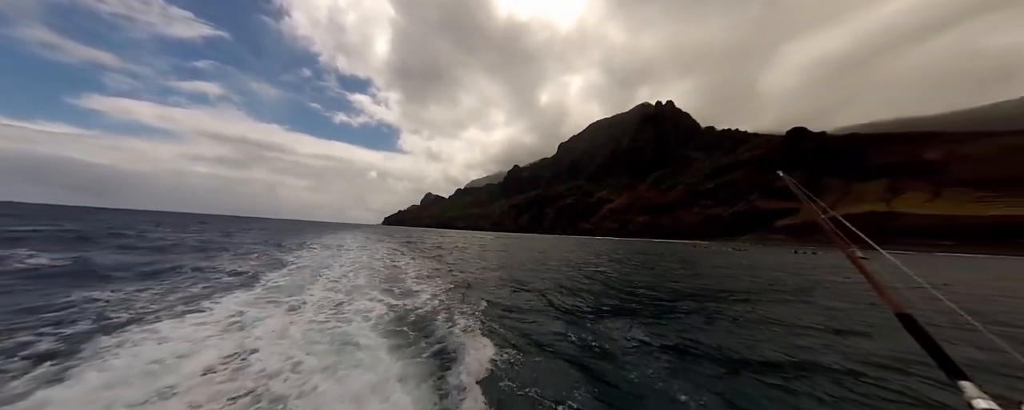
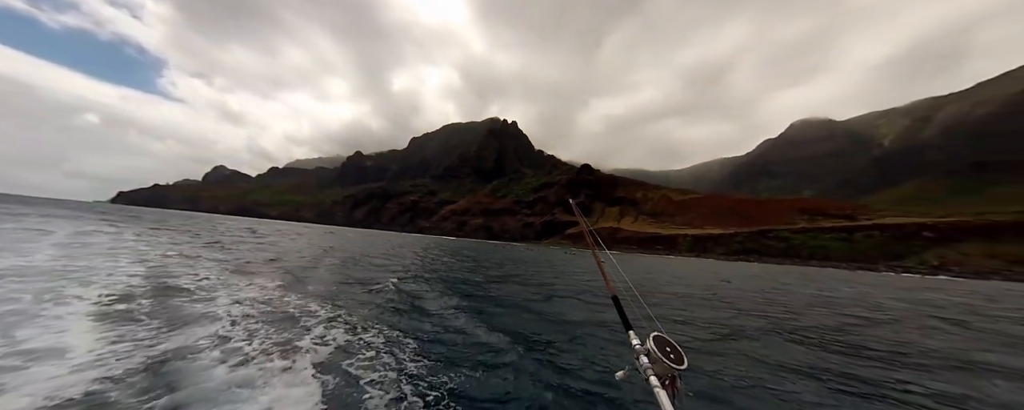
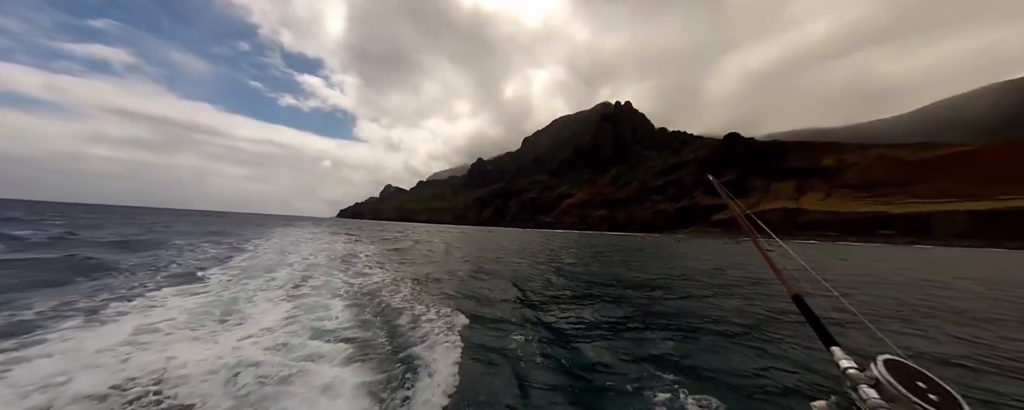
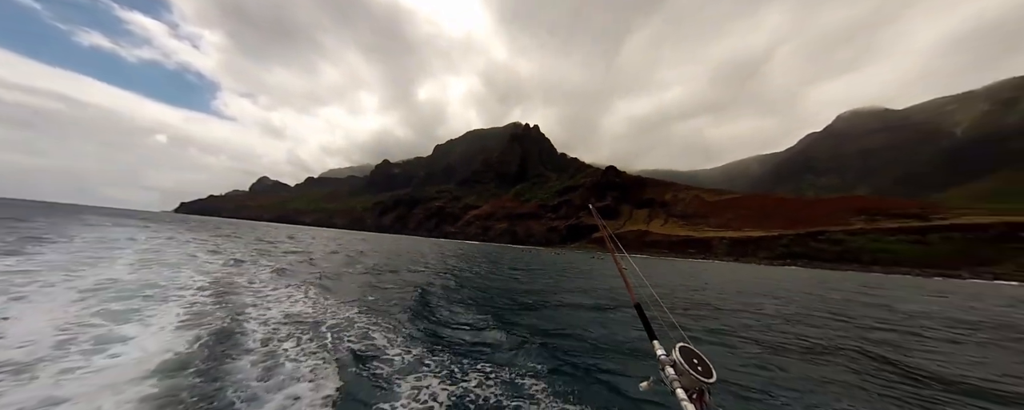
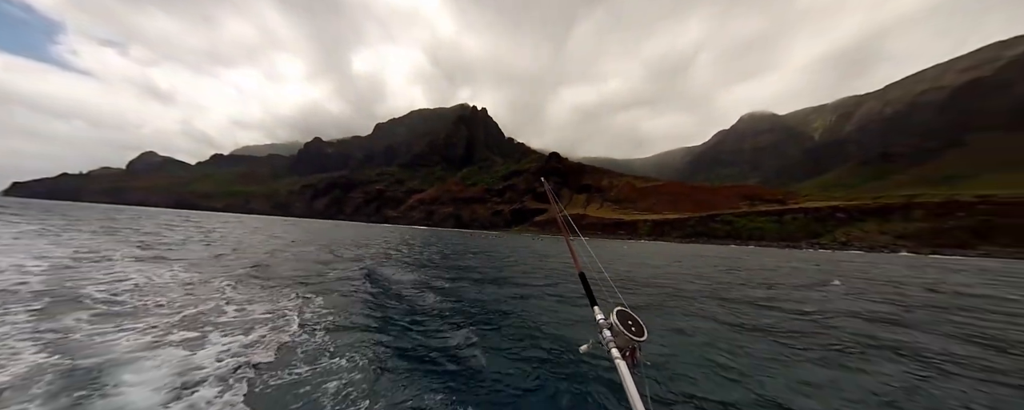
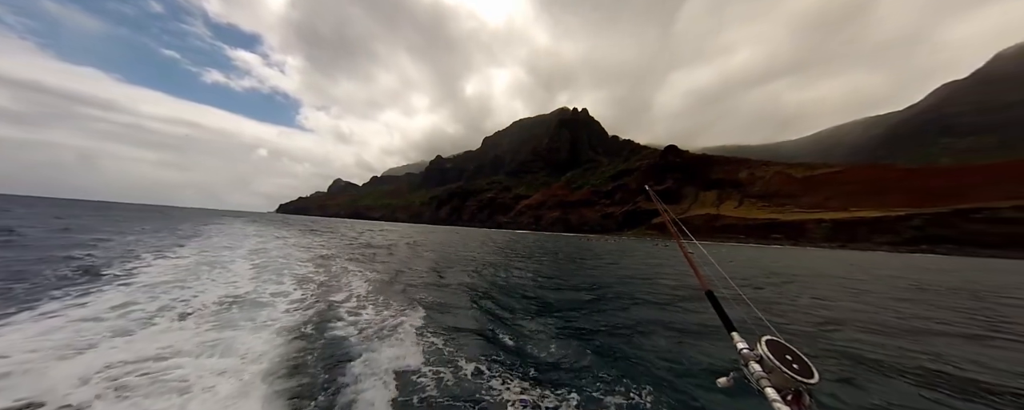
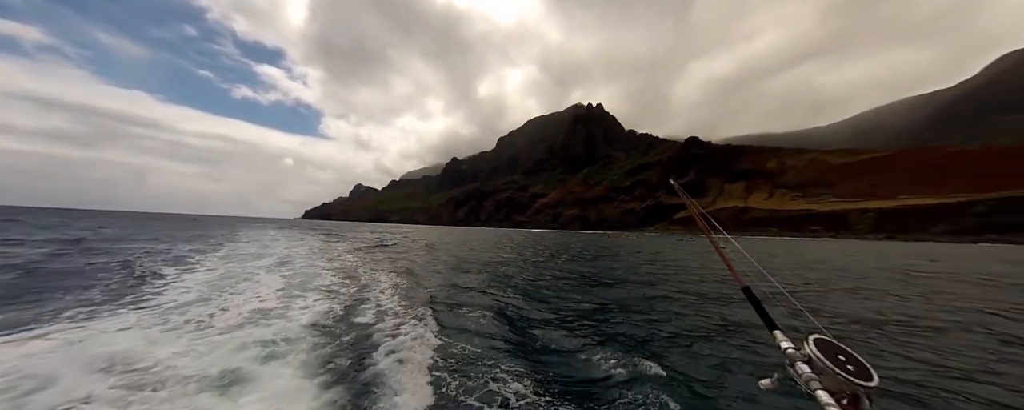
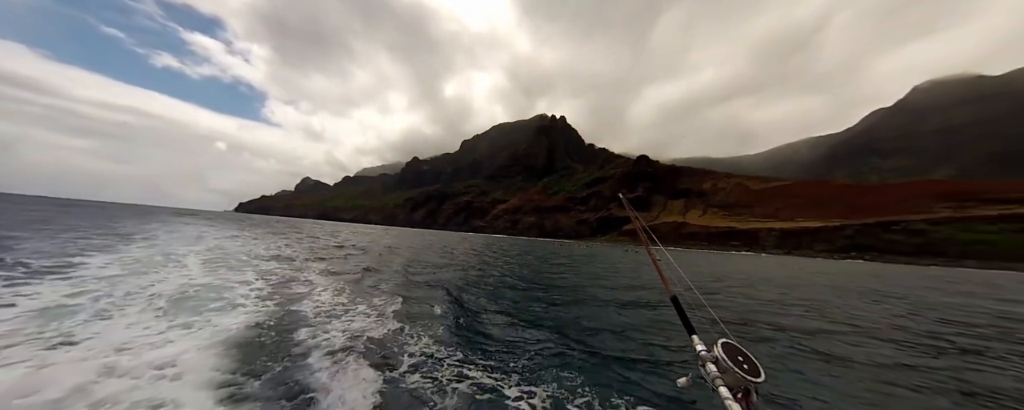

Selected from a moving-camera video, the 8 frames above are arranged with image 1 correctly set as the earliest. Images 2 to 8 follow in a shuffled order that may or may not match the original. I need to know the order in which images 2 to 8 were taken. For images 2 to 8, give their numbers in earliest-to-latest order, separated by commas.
3, 7, 6, 8, 4, 2, 5
